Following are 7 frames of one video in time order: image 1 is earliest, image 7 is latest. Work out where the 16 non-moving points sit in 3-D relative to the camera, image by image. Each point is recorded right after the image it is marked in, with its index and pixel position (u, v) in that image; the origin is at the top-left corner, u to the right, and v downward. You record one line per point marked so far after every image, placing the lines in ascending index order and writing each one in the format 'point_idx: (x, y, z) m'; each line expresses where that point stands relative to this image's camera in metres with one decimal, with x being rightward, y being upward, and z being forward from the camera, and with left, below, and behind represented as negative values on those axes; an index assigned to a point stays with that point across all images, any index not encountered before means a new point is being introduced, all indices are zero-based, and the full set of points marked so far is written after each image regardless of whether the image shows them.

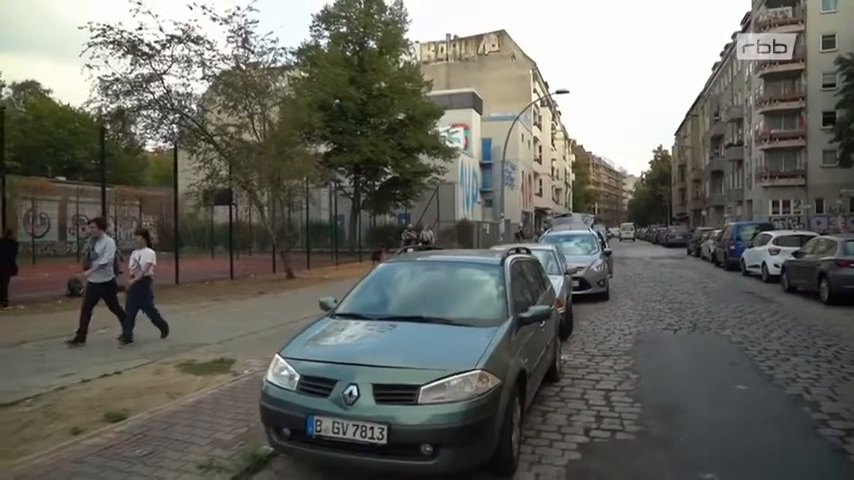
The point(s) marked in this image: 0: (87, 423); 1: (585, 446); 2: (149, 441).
0: (-3.7, -2.0, +6.6) m
1: (+1.6, -2.1, +6.2) m
2: (-2.7, -2.0, +6.0) m
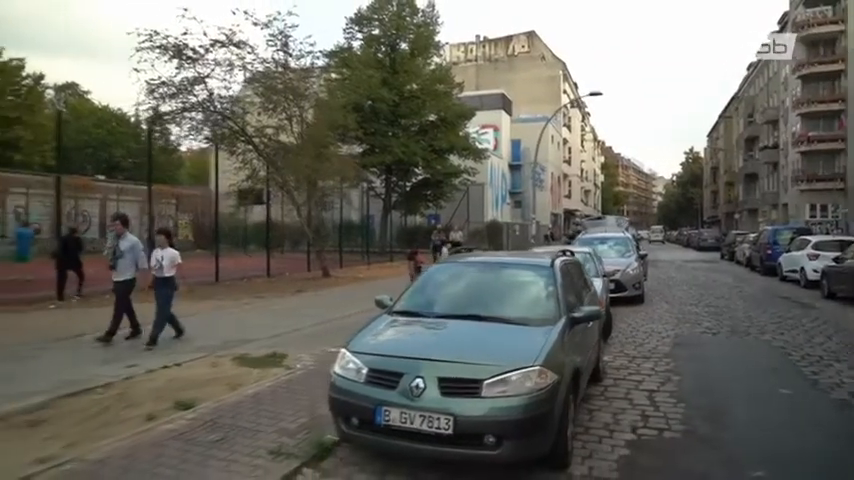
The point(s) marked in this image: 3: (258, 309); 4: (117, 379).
0: (-3.1, -2.0, +7.1) m
1: (+2.2, -2.1, +6.4) m
2: (-2.2, -2.0, +6.4) m
3: (-4.7, -1.9, +17.1) m
4: (-4.3, -1.9, +8.5) m
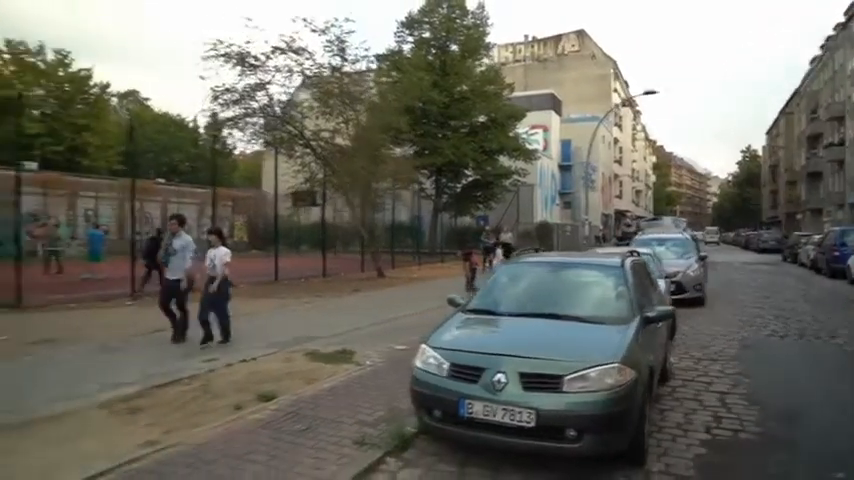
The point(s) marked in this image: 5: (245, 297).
0: (-2.2, -2.0, +7.5) m
1: (+3.0, -2.1, +6.4) m
2: (-1.4, -2.0, +6.8) m
3: (-3.1, -1.9, +17.6) m
4: (-3.3, -1.9, +9.0) m
5: (-6.0, -1.9, +20.0) m
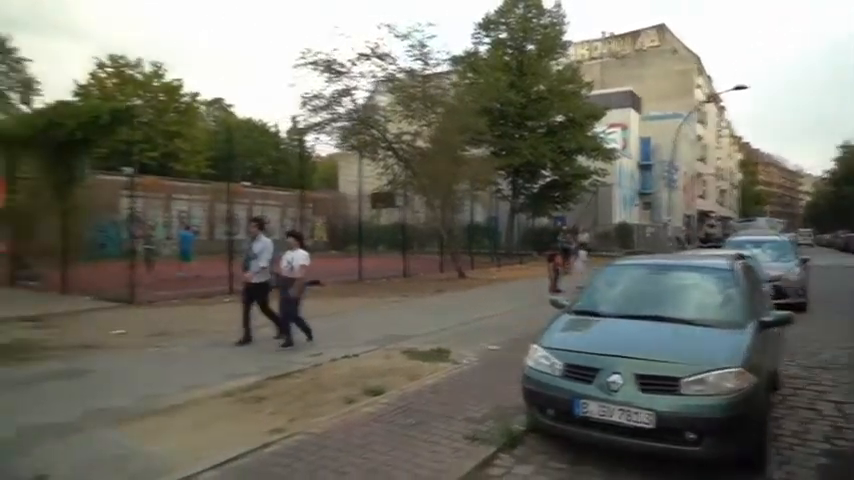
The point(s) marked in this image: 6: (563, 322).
0: (-0.9, -2.0, +7.9) m
1: (+4.1, -2.2, +6.2) m
2: (-0.2, -2.0, +7.1) m
3: (-0.6, -2.0, +18.0) m
4: (-1.8, -2.0, +9.5) m
5: (-3.2, -1.9, +20.7) m
6: (+1.5, -0.9, +6.9) m
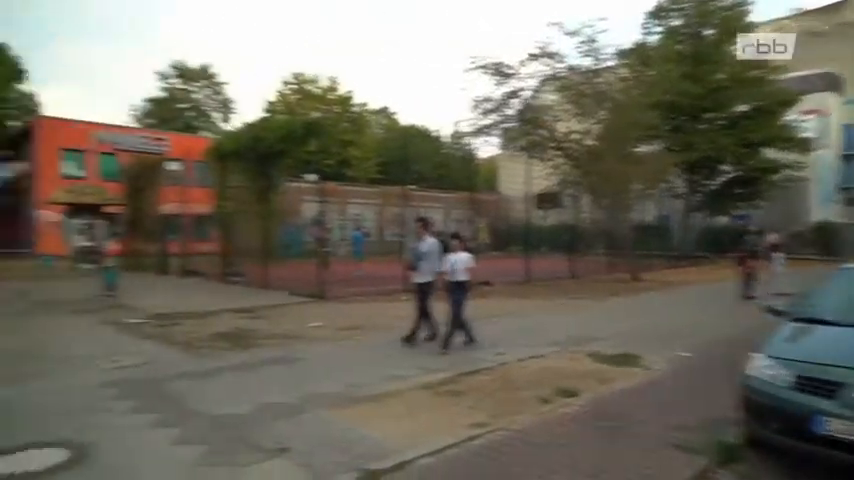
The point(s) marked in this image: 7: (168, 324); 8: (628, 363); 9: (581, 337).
0: (+1.6, -2.0, +7.9) m
1: (+6.0, -2.2, +5.0) m
2: (+2.1, -2.0, +6.9) m
3: (+4.4, -2.0, +17.6) m
4: (+1.1, -2.0, +9.7) m
5: (+2.6, -1.9, +20.9) m
6: (+3.7, -0.9, +6.3) m
7: (-5.6, -1.8, +13.2) m
8: (+3.2, -2.0, +9.7) m
9: (+3.1, -2.0, +12.5) m
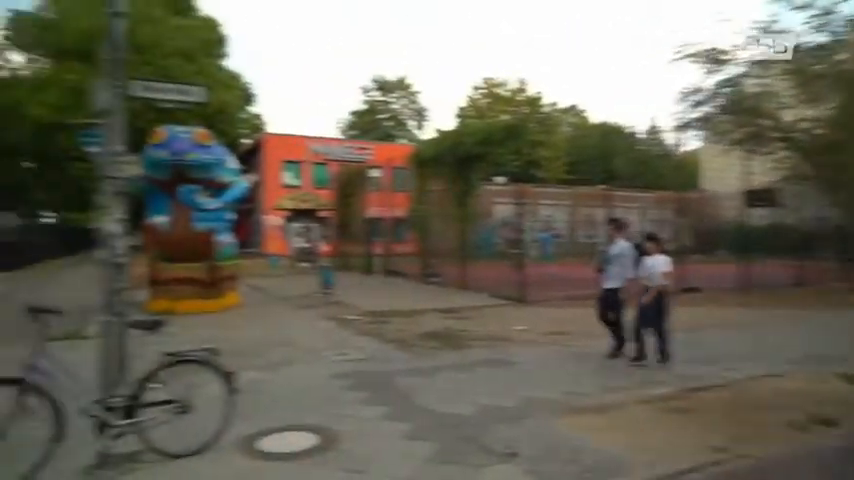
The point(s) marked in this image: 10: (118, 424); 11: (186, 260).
0: (+4.2, -2.0, +6.9) m
1: (+7.6, -2.2, +2.8) m
2: (+4.4, -2.1, +5.8) m
3: (+9.8, -2.1, +15.3) m
4: (+4.3, -2.0, +8.8) m
5: (+9.1, -2.0, +19.0) m
6: (+5.7, -1.0, +4.8) m
7: (-1.1, -1.9, +14.1) m
8: (+6.3, -2.0, +8.2) m
9: (+7.1, -2.0, +10.8) m
10: (-2.6, -1.5, +5.0) m
11: (-6.0, -0.5, +15.0) m
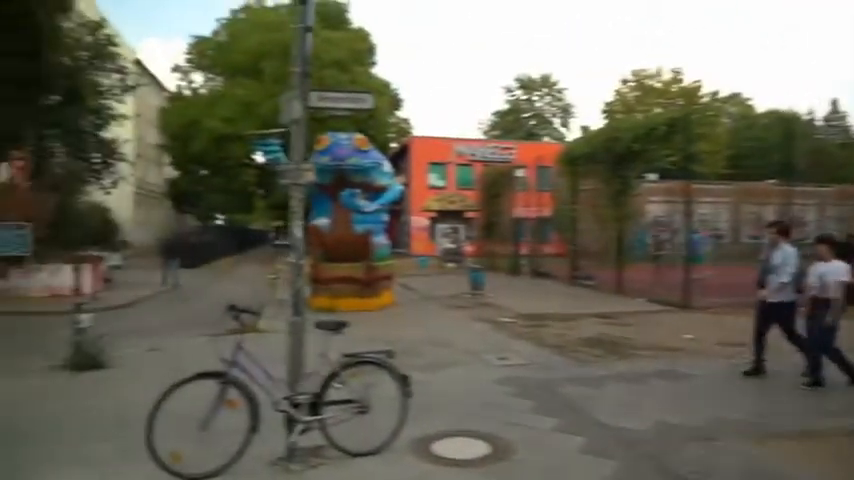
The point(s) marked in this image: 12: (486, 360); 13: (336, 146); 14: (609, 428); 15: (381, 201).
0: (+5.9, -2.1, +5.6) m
1: (+8.3, -2.3, +0.8) m
2: (+5.9, -2.1, +4.4) m
3: (+13.3, -2.1, +12.5) m
4: (+6.4, -2.1, +7.3) m
5: (+13.4, -2.1, +16.3) m
6: (+7.0, -1.0, +3.1) m
7: (+2.5, -1.9, +13.8) m
8: (+8.3, -2.1, +6.3) m
9: (+9.6, -2.1, +8.7) m
10: (-1.1, -1.6, +5.3) m
11: (-2.1, -0.5, +15.7) m
12: (+0.9, -1.9, +9.6) m
13: (-2.5, +2.5, +16.3) m
14: (+1.9, -2.0, +6.4) m
15: (-1.3, +1.1, +16.7) m
